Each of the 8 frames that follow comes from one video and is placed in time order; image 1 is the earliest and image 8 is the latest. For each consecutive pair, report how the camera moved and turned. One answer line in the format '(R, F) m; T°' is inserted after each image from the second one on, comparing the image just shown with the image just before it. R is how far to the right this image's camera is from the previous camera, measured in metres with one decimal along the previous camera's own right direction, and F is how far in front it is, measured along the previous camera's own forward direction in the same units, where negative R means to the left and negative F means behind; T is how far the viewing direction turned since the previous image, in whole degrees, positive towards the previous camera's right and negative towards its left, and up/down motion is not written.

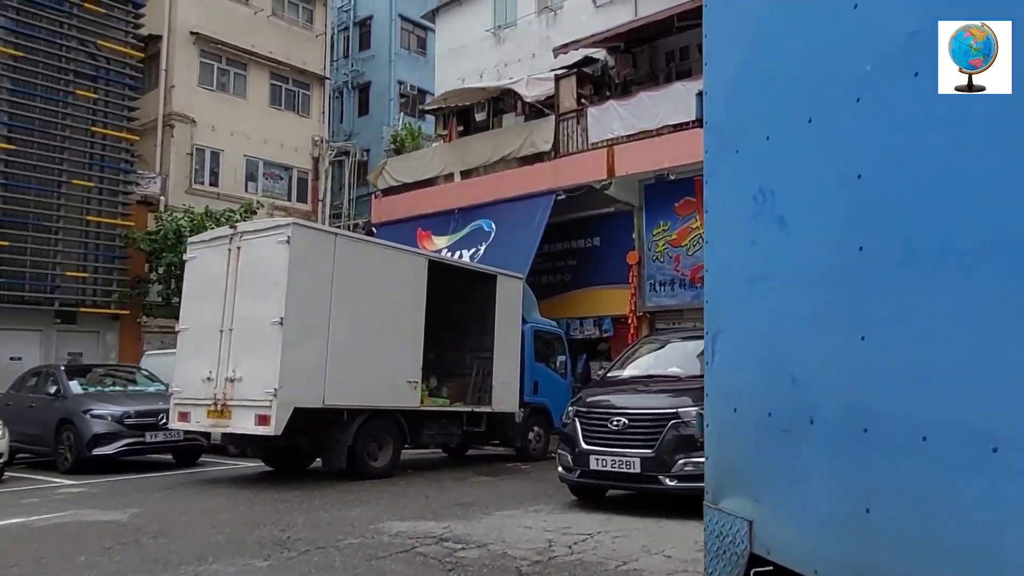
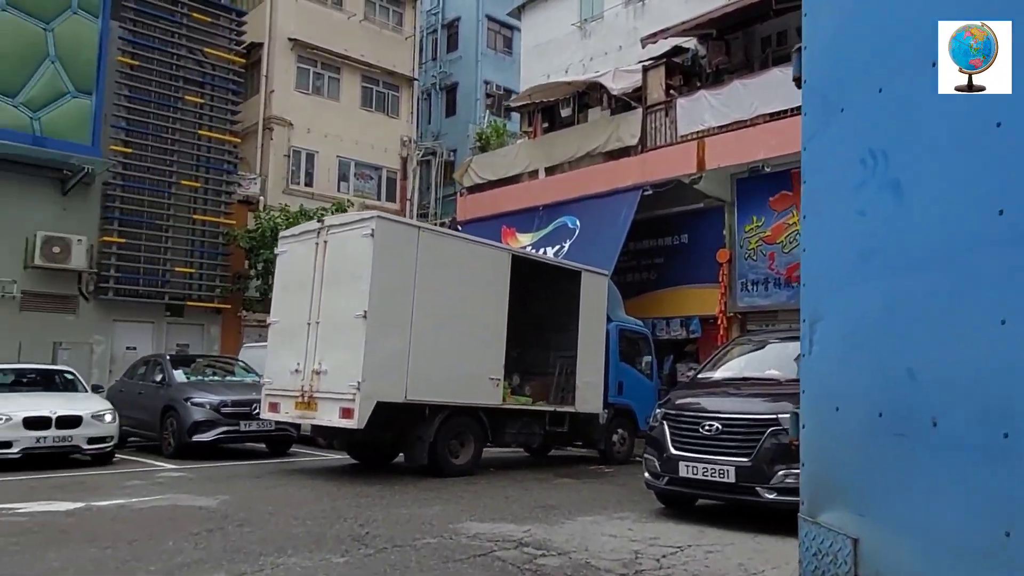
(0.0, +0.3) m; -8°
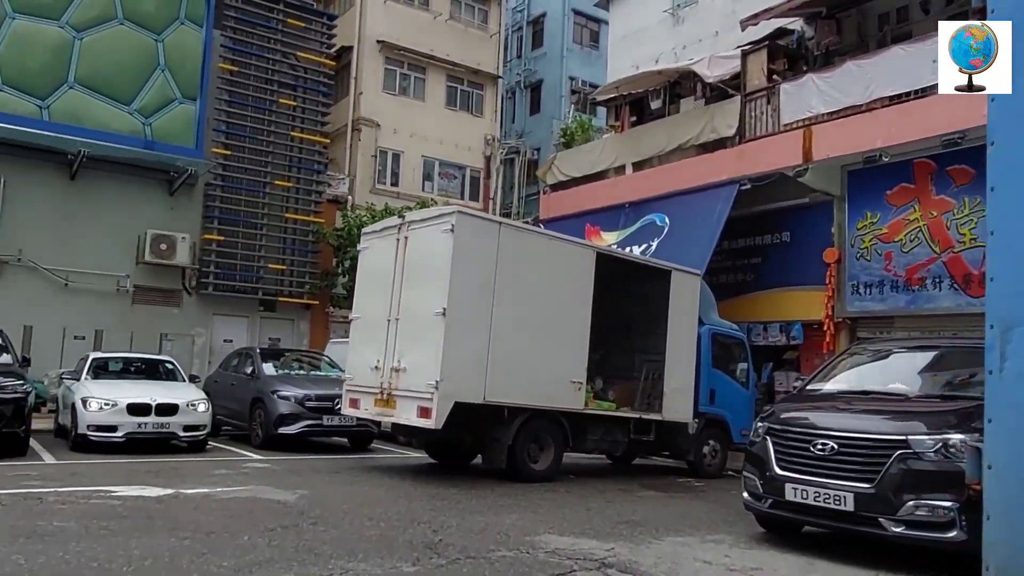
(0.0, +0.4) m; -7°
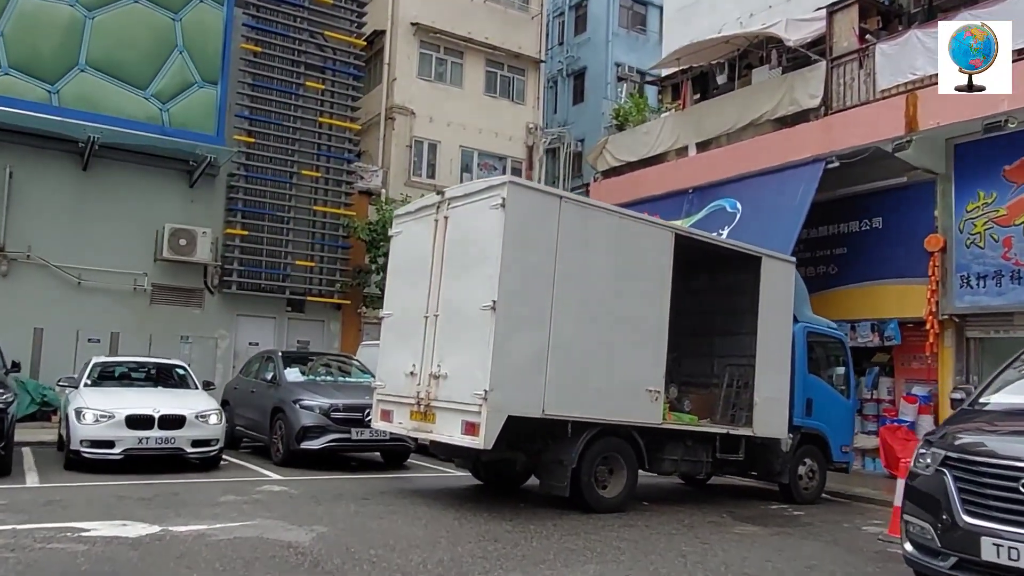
(-0.4, +1.7) m; -3°
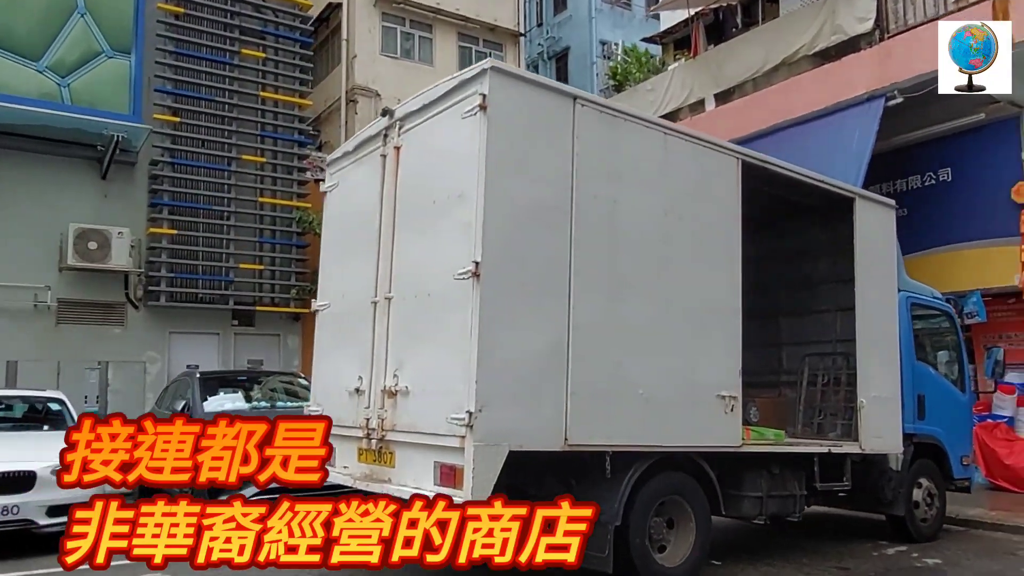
(-0.1, +2.9) m; +1°
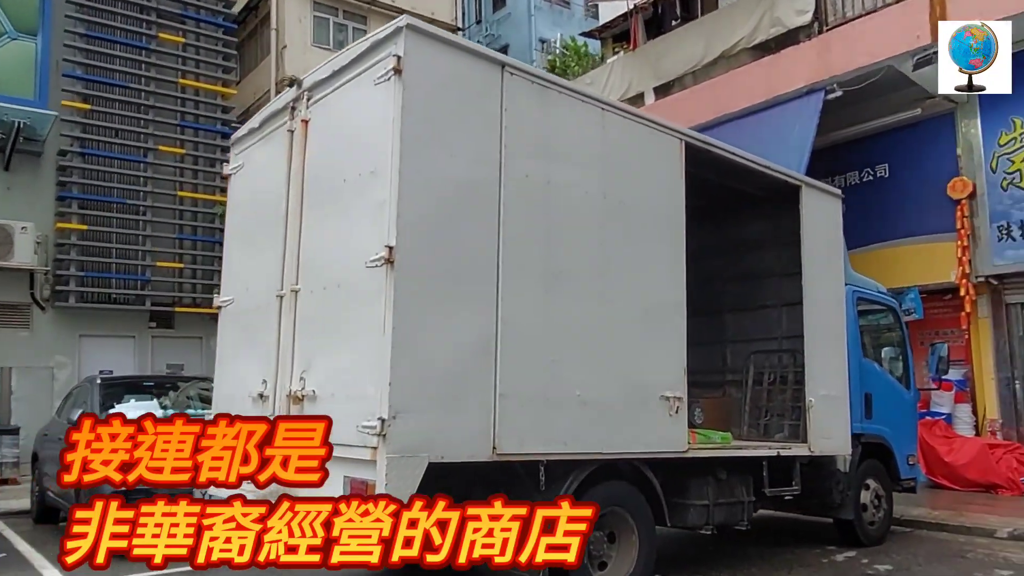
(+0.2, +0.5) m; +4°
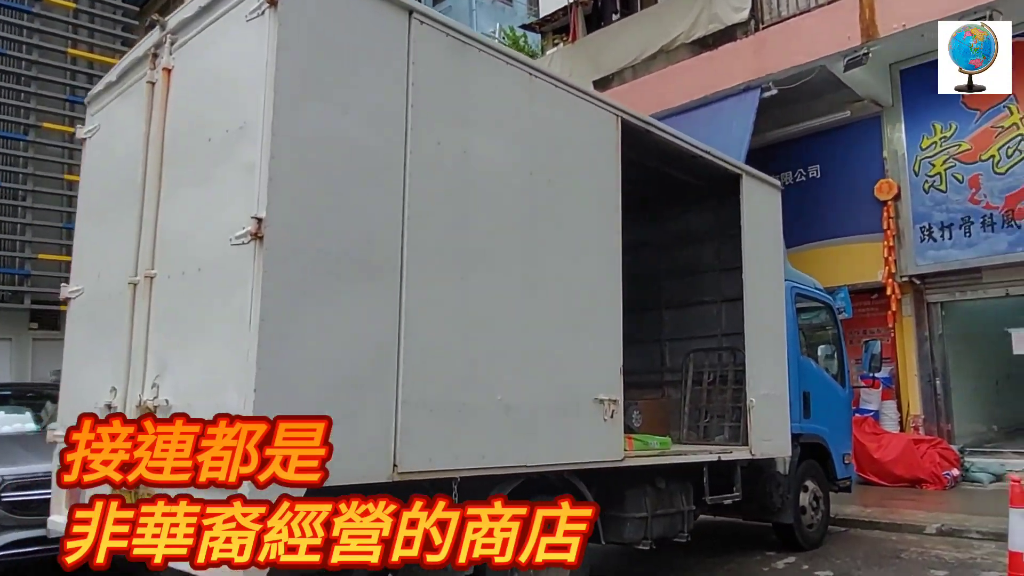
(+0.1, +0.6) m; +6°
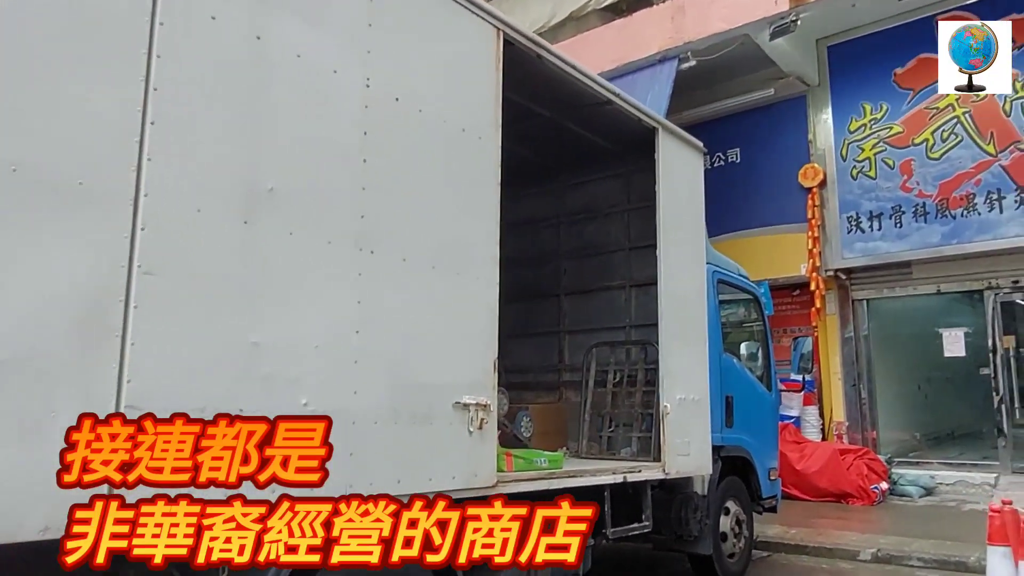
(+0.6, +1.3) m; +6°
